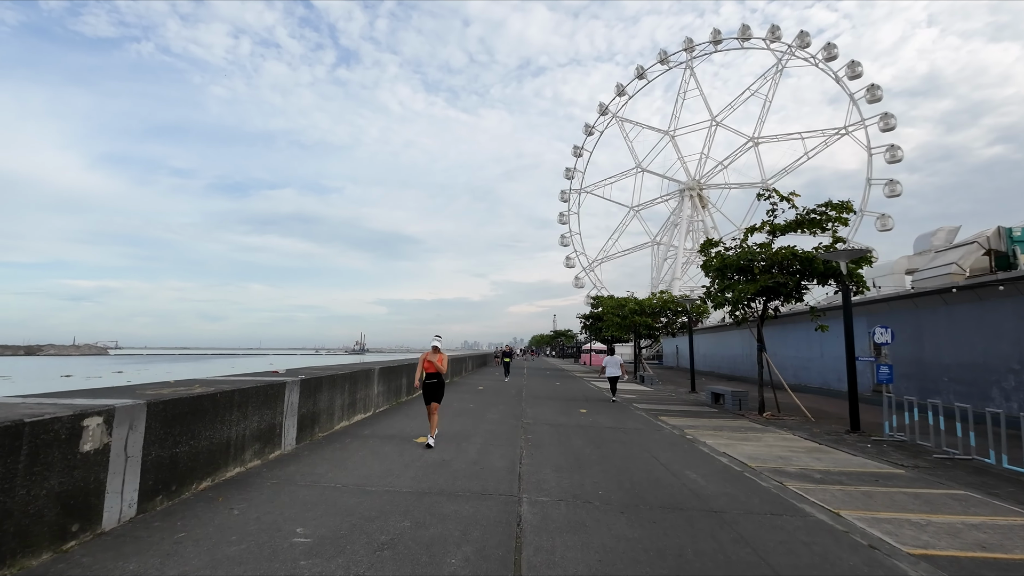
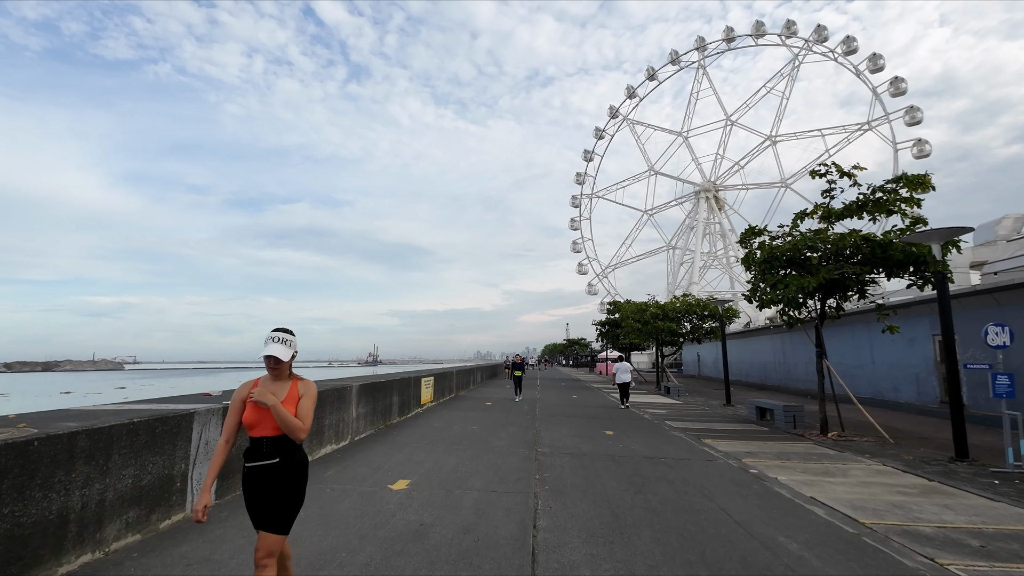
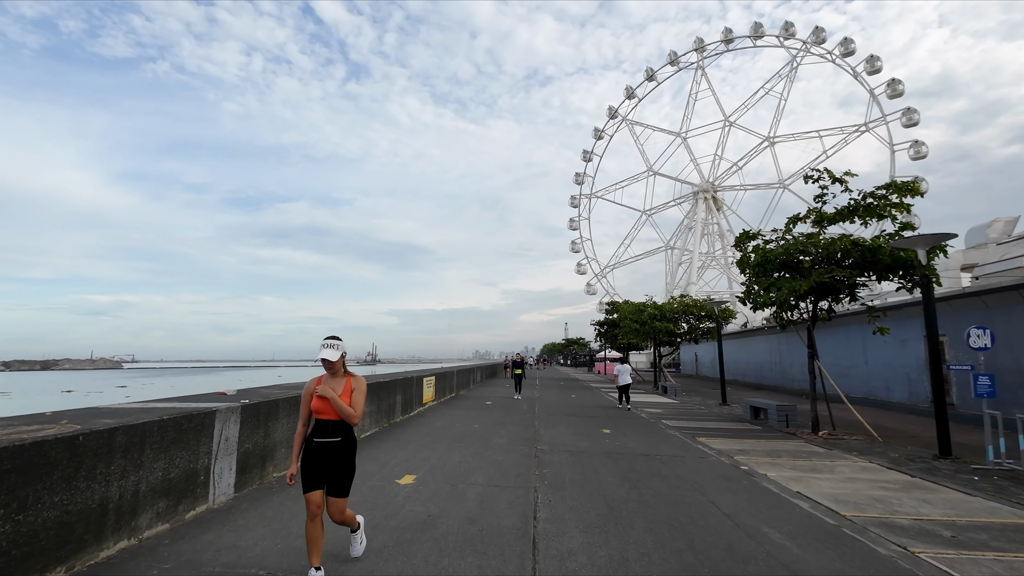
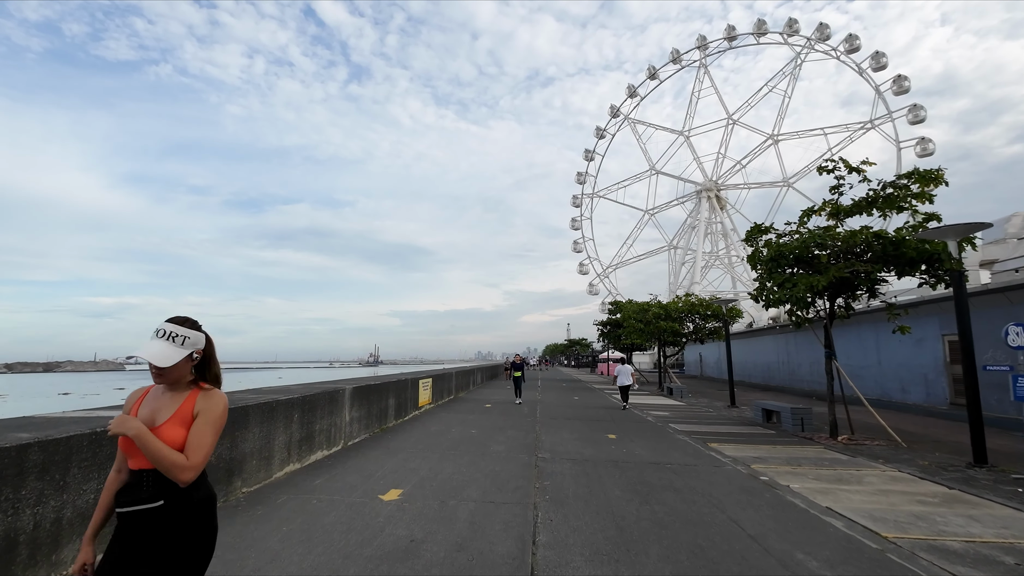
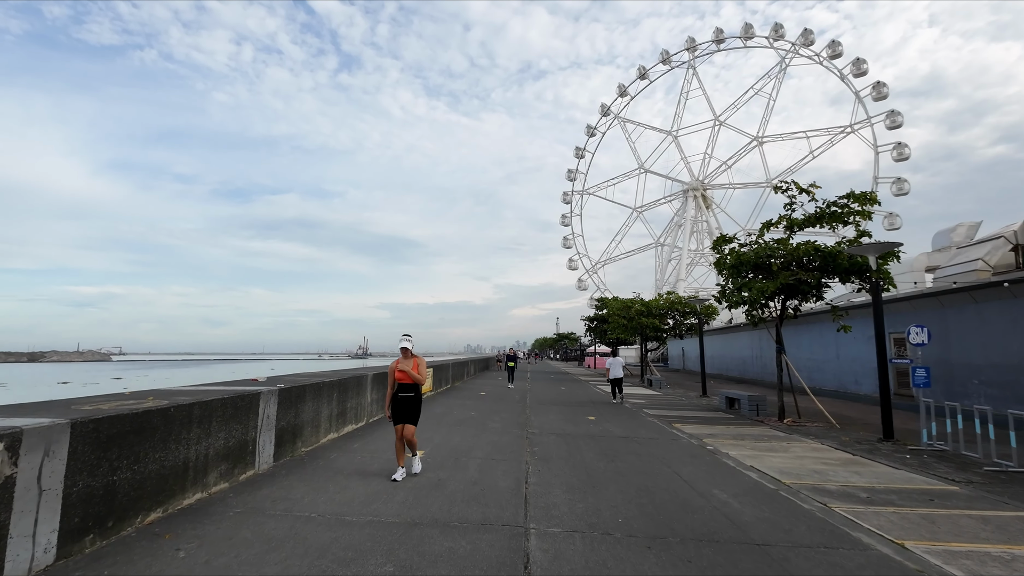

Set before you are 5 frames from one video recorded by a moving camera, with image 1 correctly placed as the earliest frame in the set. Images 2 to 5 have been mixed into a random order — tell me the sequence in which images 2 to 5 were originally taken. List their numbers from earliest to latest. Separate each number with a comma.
5, 3, 2, 4
